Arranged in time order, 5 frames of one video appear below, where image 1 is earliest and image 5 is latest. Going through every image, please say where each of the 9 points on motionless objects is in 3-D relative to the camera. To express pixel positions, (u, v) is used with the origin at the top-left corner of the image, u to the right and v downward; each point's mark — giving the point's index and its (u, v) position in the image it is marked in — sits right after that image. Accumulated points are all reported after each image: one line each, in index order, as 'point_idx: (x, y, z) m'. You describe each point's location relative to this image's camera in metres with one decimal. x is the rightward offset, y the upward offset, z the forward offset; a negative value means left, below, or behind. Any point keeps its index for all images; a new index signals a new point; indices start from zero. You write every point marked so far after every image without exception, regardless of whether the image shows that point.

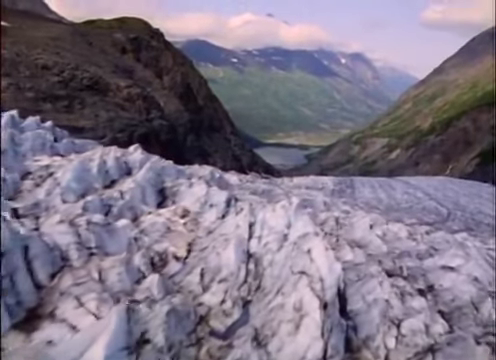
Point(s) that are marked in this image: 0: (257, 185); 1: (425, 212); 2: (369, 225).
0: (+0.3, -0.1, +16.7) m
1: (+5.0, -0.9, +19.9) m
2: (+2.4, -0.9, +13.5) m
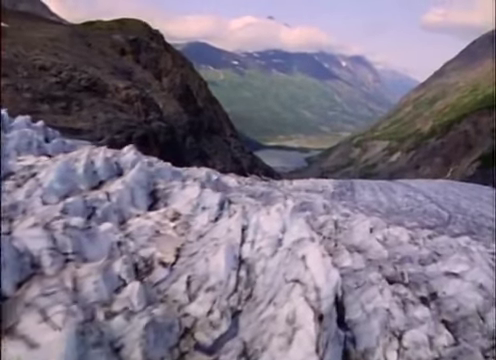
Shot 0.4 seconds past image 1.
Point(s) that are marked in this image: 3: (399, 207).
0: (+0.2, -0.2, +16.4) m
1: (+4.9, -1.0, +19.5) m
2: (+2.3, -1.0, +13.2) m
3: (+4.3, -0.8, +20.0) m
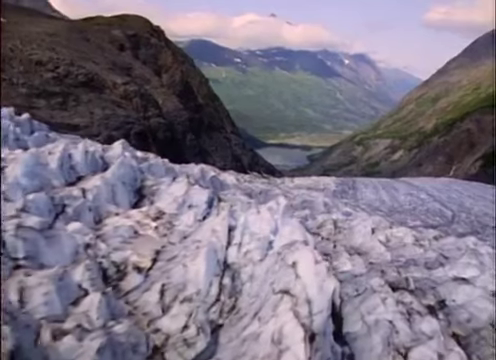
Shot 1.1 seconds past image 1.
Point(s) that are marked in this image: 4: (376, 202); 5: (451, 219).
0: (+0.2, -0.1, +15.8) m
1: (+4.9, -0.9, +18.9) m
2: (+2.2, -0.9, +12.6) m
3: (+4.3, -0.7, +19.3) m
4: (+3.6, -0.6, +19.5) m
5: (+5.5, -1.1, +19.0) m
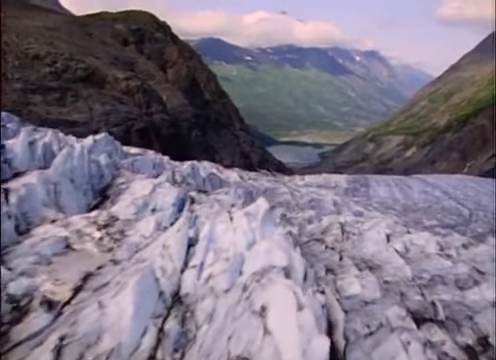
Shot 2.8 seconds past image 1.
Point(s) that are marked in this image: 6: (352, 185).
0: (+0.2, -0.1, +14.3) m
1: (+5.0, -0.8, +17.4) m
2: (+2.2, -0.9, +11.1) m
3: (+4.3, -0.6, +17.8) m
4: (+3.7, -0.5, +17.9) m
5: (+5.6, -1.0, +17.5) m
6: (+2.7, -0.1, +18.4) m
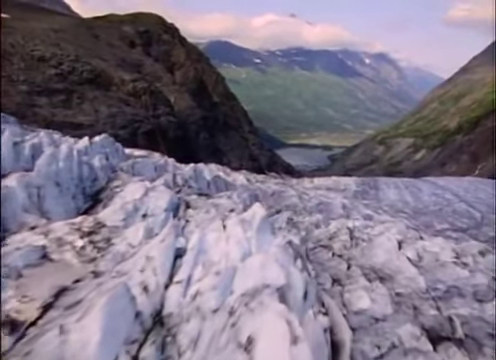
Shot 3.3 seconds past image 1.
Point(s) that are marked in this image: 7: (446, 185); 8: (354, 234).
0: (+0.3, -0.1, +13.9) m
1: (+5.1, -0.9, +16.9) m
2: (+2.3, -0.9, +10.7) m
3: (+4.5, -0.7, +17.3) m
4: (+3.8, -0.6, +17.5) m
5: (+5.8, -1.0, +17.0) m
6: (+2.9, -0.2, +17.9) m
7: (+5.8, -0.1, +20.1) m
8: (+1.6, -0.8, +10.7) m
